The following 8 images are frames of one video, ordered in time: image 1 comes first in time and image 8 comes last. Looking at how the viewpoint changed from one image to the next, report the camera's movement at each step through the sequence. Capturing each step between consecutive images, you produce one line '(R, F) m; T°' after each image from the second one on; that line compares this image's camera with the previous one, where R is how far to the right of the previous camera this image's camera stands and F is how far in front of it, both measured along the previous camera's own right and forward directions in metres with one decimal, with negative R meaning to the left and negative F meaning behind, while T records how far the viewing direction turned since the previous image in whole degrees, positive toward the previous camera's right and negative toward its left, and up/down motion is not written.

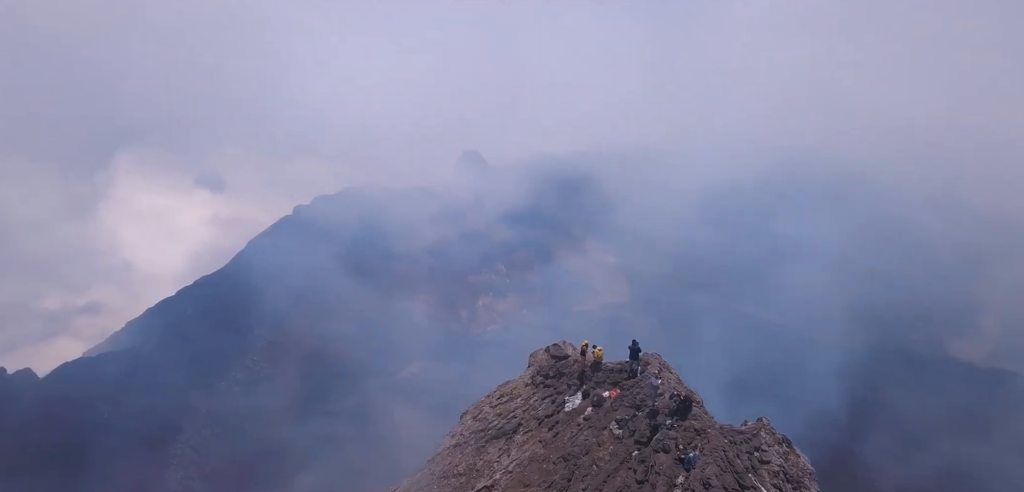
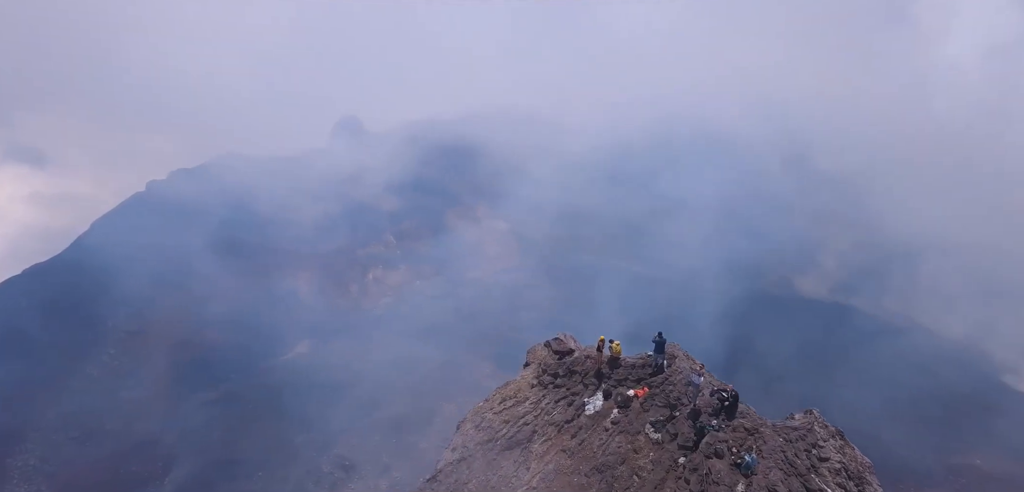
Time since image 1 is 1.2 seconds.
(-0.9, +0.7) m; +11°
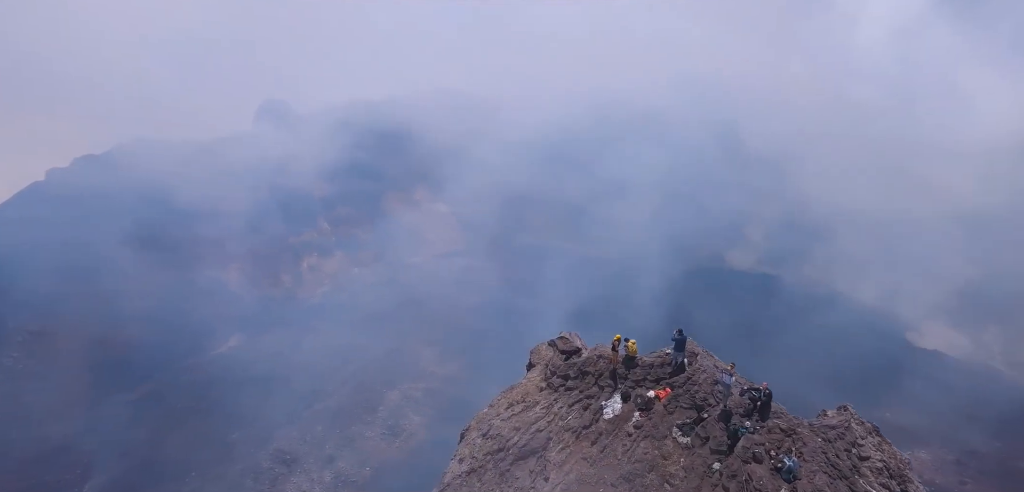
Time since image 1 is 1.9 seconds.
(-0.5, +0.4) m; +6°
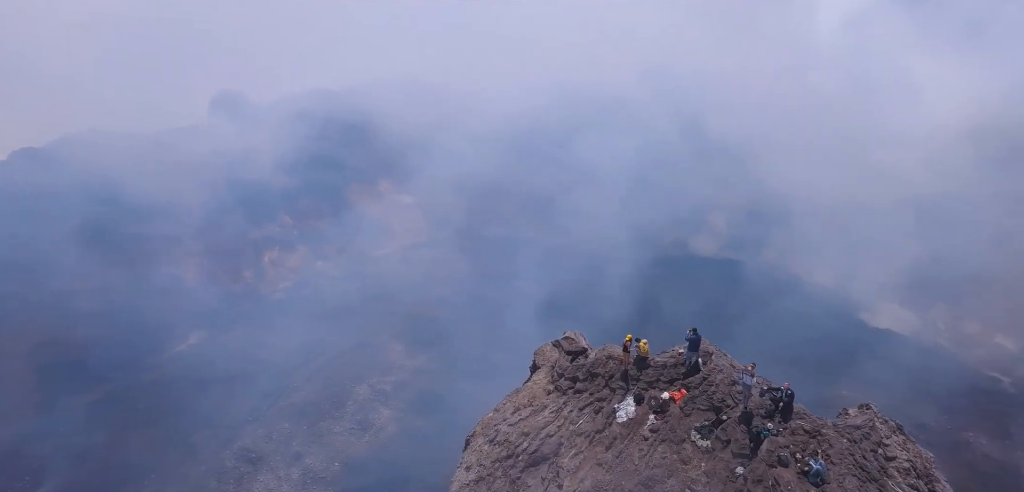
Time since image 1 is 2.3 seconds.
(+1.2, 0.0) m; -19°
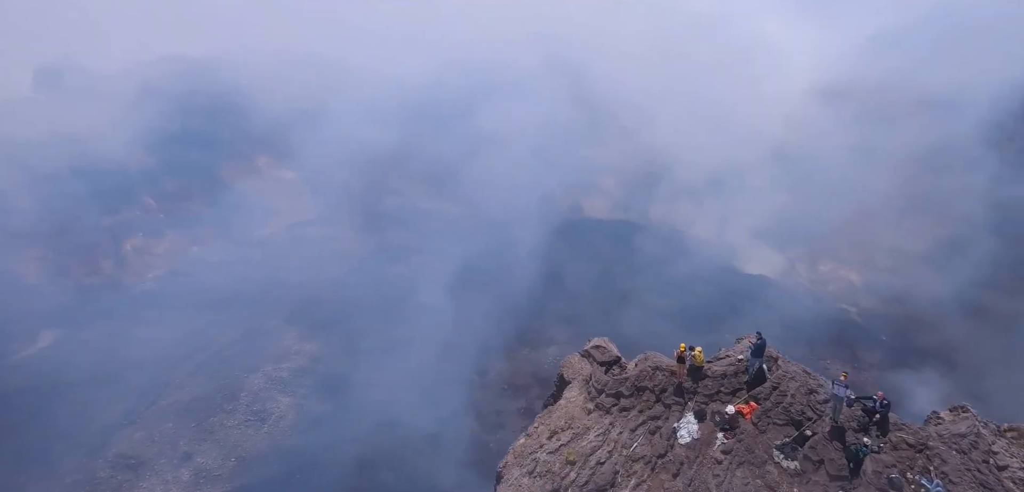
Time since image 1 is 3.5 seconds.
(-0.8, +0.6) m; +11°
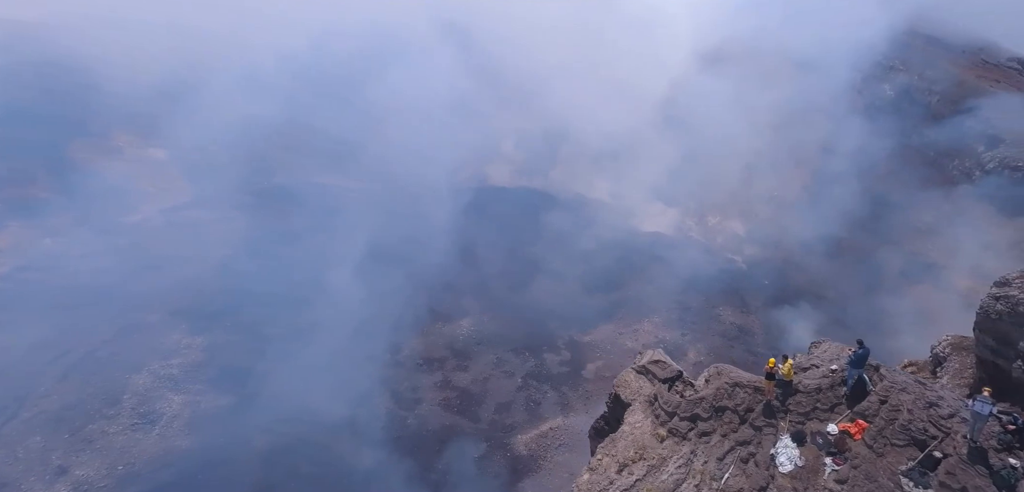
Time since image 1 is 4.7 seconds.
(-0.8, +0.8) m; +10°
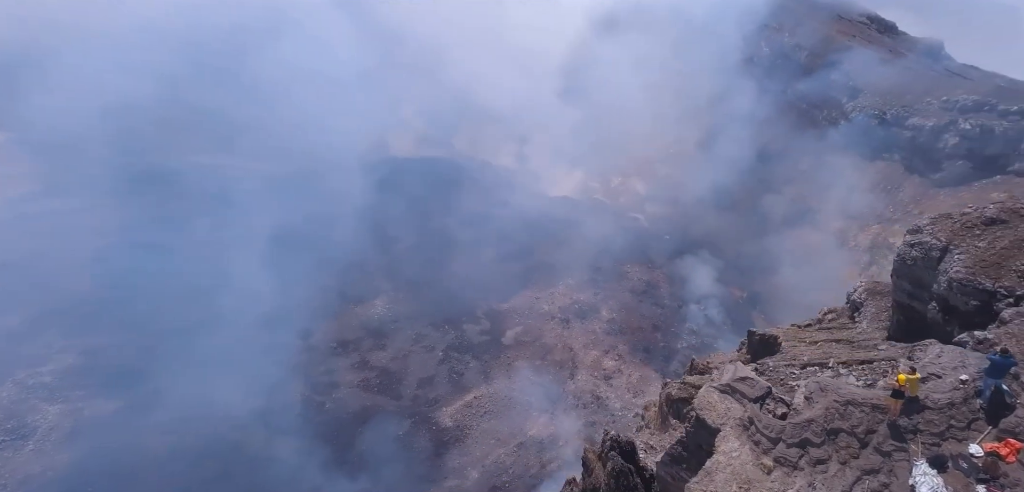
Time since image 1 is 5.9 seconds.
(-0.7, +0.9) m; +9°
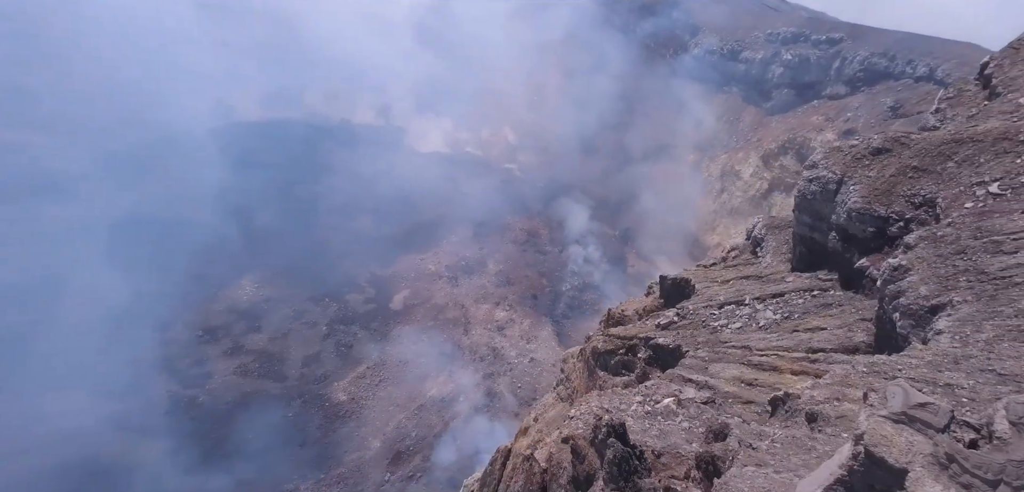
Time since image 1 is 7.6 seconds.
(-1.0, +1.1) m; +12°
